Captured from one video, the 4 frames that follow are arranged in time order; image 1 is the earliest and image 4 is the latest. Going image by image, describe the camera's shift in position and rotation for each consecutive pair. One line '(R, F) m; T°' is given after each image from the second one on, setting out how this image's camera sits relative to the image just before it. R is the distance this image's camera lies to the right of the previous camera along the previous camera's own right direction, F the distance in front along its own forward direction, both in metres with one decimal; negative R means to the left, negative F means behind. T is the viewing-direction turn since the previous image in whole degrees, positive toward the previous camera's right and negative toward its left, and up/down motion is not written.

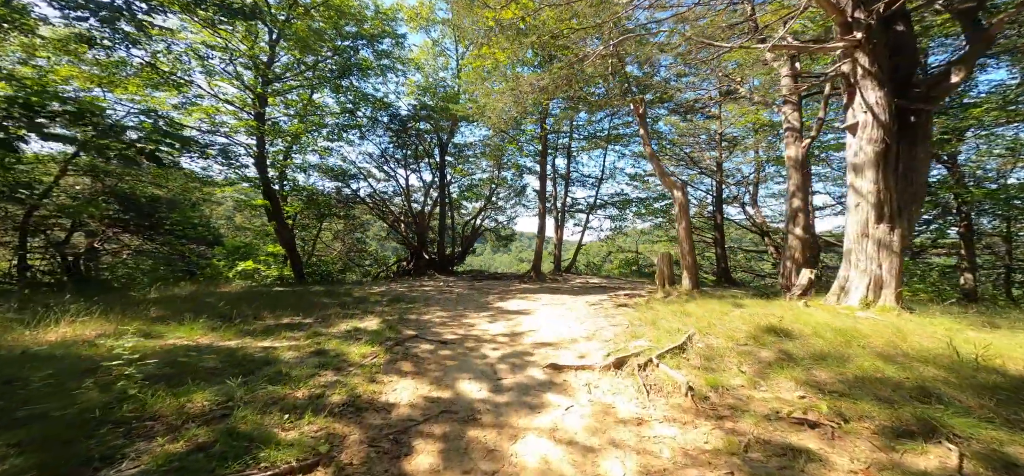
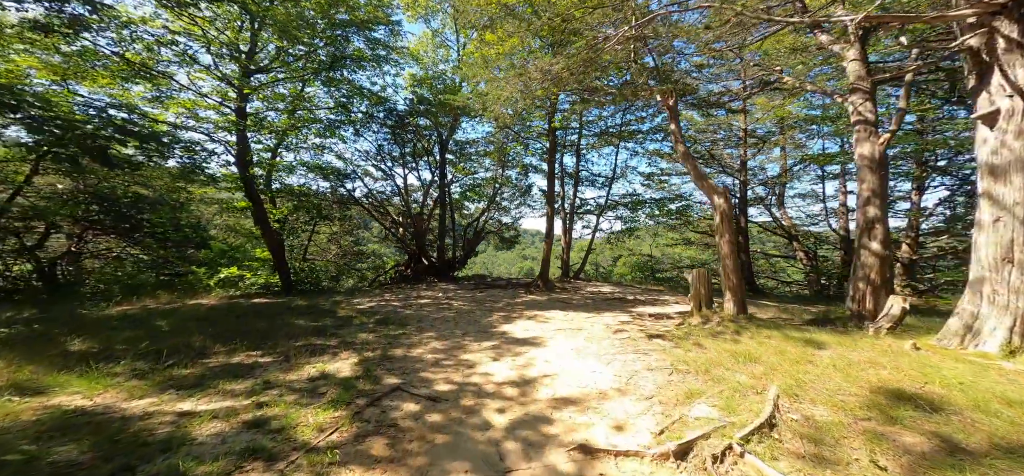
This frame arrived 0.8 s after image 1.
(-0.1, +0.9) m; 0°
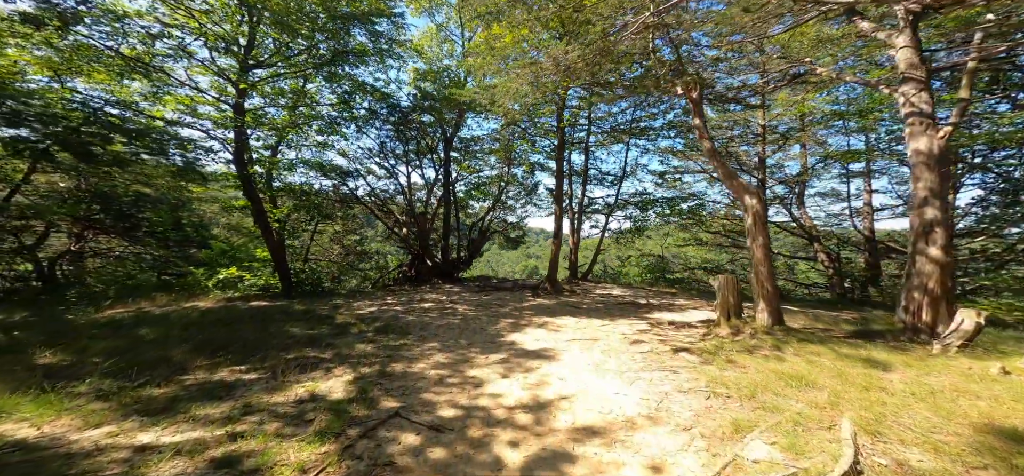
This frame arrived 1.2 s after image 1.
(-0.1, +0.4) m; -1°
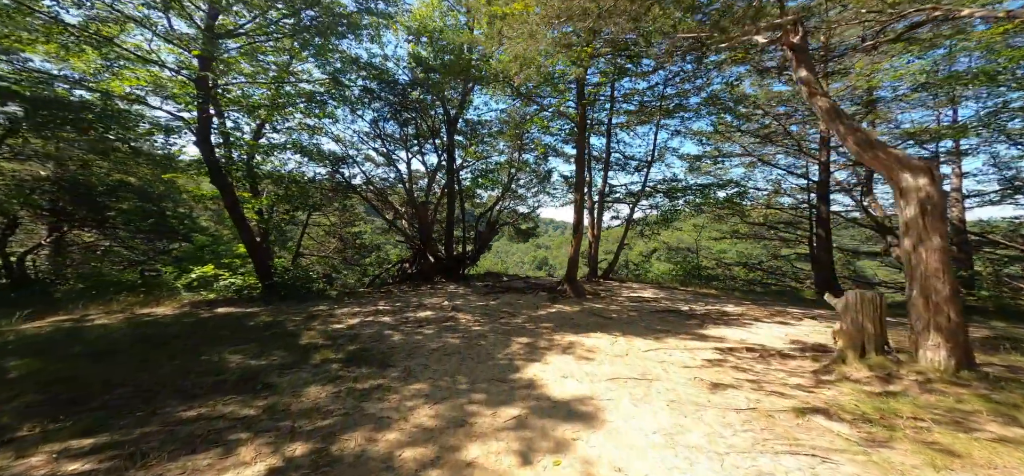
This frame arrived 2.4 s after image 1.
(-0.1, +1.4) m; -2°
